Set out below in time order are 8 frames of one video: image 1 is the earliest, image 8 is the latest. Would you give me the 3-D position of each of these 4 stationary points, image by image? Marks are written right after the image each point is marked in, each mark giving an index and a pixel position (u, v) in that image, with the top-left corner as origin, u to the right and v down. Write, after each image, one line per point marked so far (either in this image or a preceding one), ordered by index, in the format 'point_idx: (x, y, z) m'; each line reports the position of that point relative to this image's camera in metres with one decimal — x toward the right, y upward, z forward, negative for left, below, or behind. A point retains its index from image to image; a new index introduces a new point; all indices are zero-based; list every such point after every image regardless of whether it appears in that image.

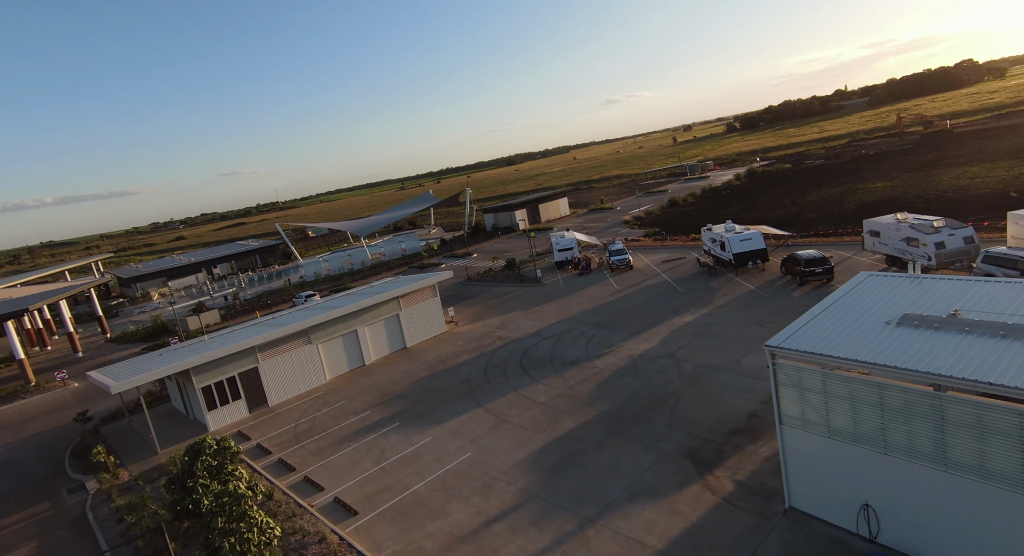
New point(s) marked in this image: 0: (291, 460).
0: (-6.9, -5.7, +17.4) m
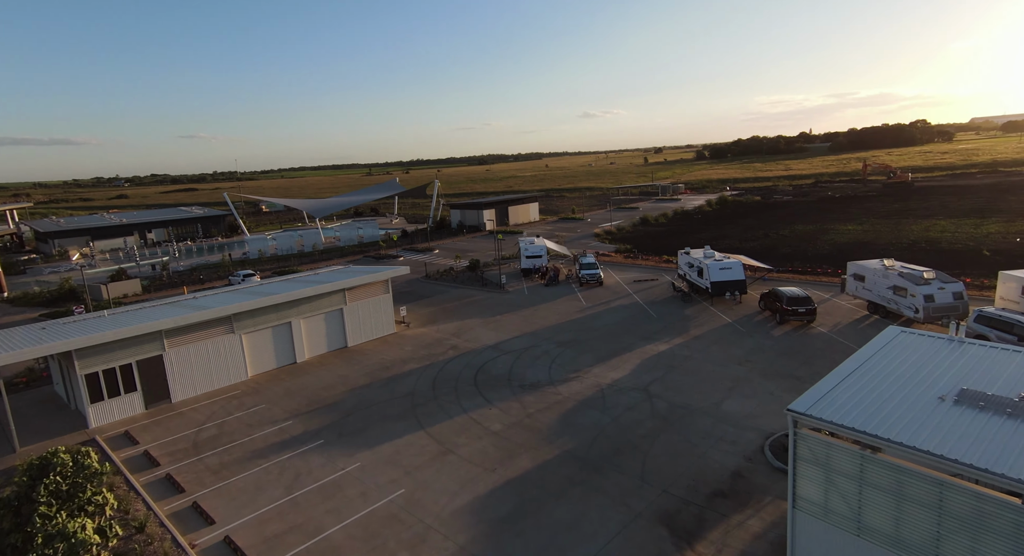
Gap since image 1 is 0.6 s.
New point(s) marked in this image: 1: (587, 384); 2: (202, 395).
0: (-8.4, -5.1, +14.2) m
1: (+2.6, -3.7, +19.6) m
2: (-10.8, -4.1, +19.4) m
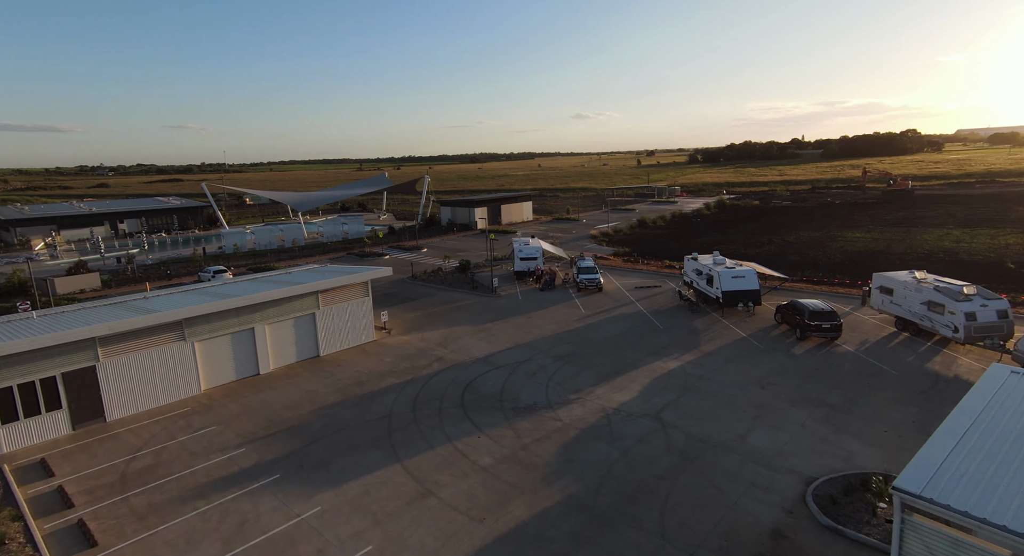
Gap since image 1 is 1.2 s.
0: (-8.6, -5.1, +11.5) m
1: (+2.4, -4.0, +17.1) m
2: (-11.0, -4.1, +16.7) m
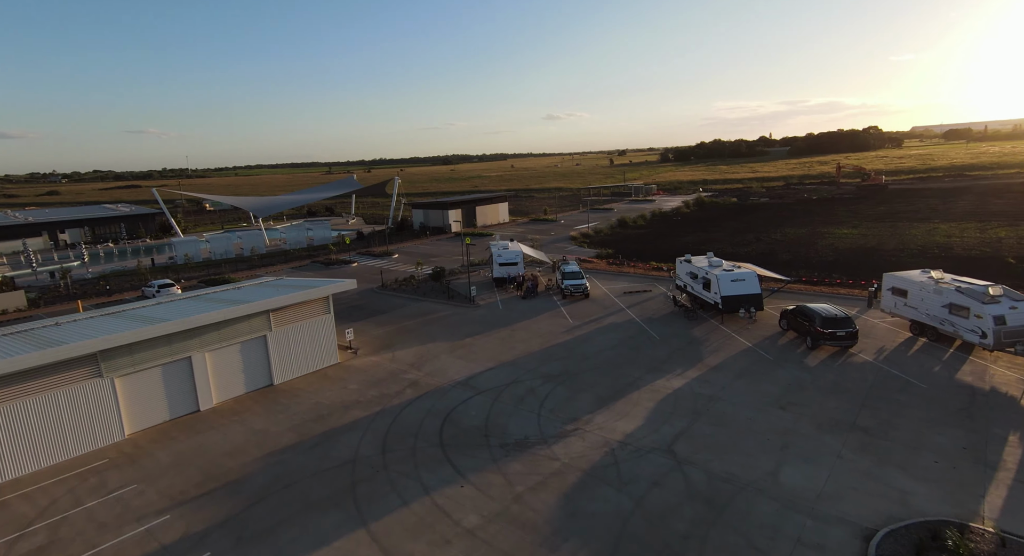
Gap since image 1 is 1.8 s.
0: (-8.6, -5.7, +8.6) m
1: (+2.1, -4.3, +14.7) m
2: (-11.3, -4.7, +13.6) m
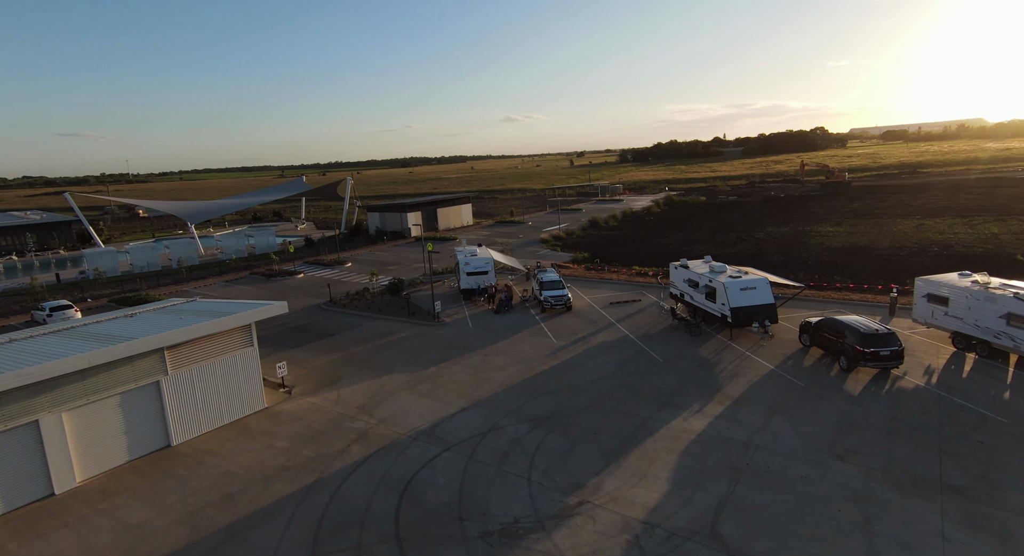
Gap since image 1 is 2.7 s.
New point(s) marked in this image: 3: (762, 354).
0: (-8.5, -6.3, +3.9) m
1: (+1.8, -4.7, +10.7) m
2: (-11.5, -5.4, +8.7) m
3: (+8.5, -2.6, +18.9) m
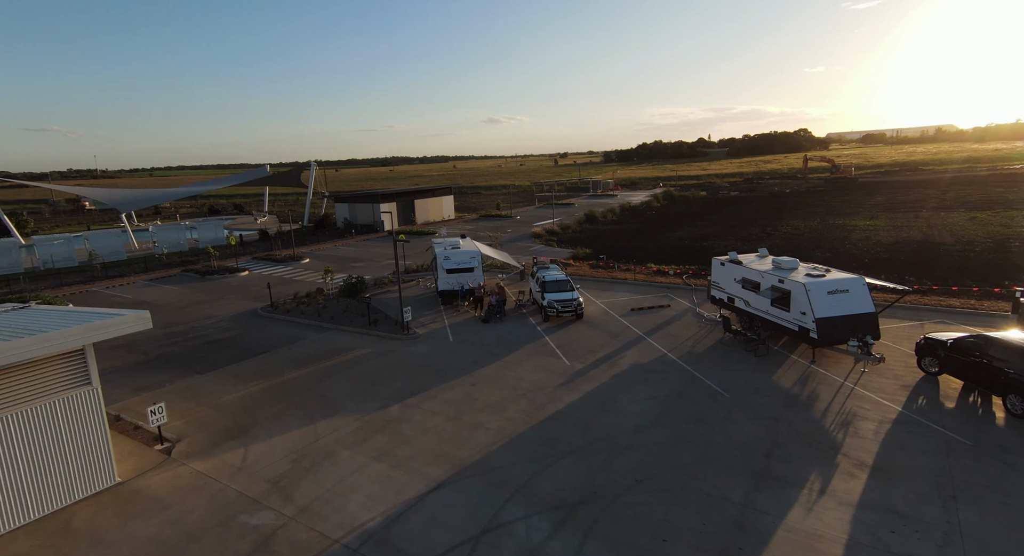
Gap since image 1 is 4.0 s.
0: (-8.0, -6.1, -2.5) m
1: (+2.1, -4.6, +4.6) m
2: (-11.2, -5.2, +2.2) m
3: (+8.5, -2.5, +13.1) m
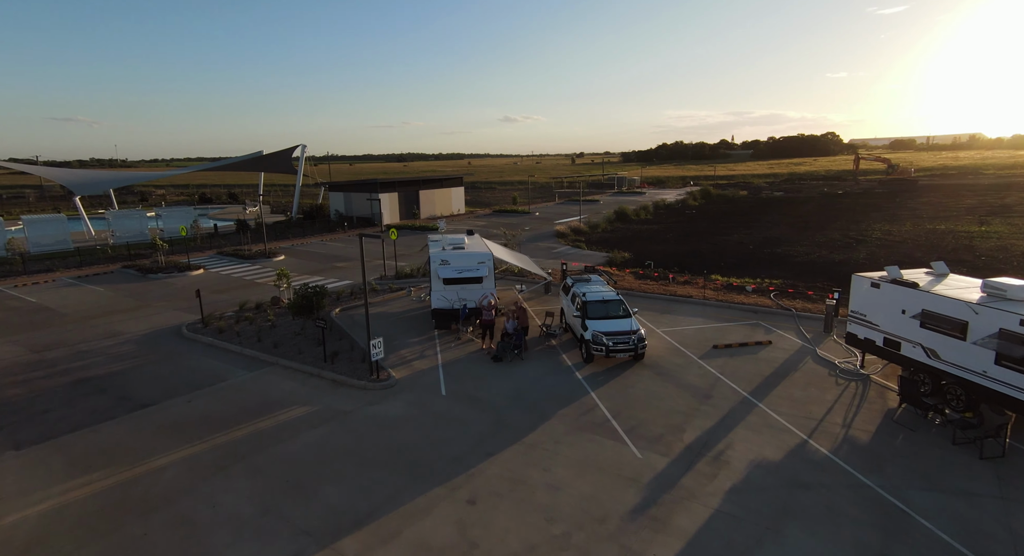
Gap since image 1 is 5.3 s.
0: (-8.0, -6.4, -9.1) m
1: (+2.2, -5.1, -2.2) m
2: (-11.1, -5.4, -4.3) m
3: (+8.9, -3.2, +6.1) m
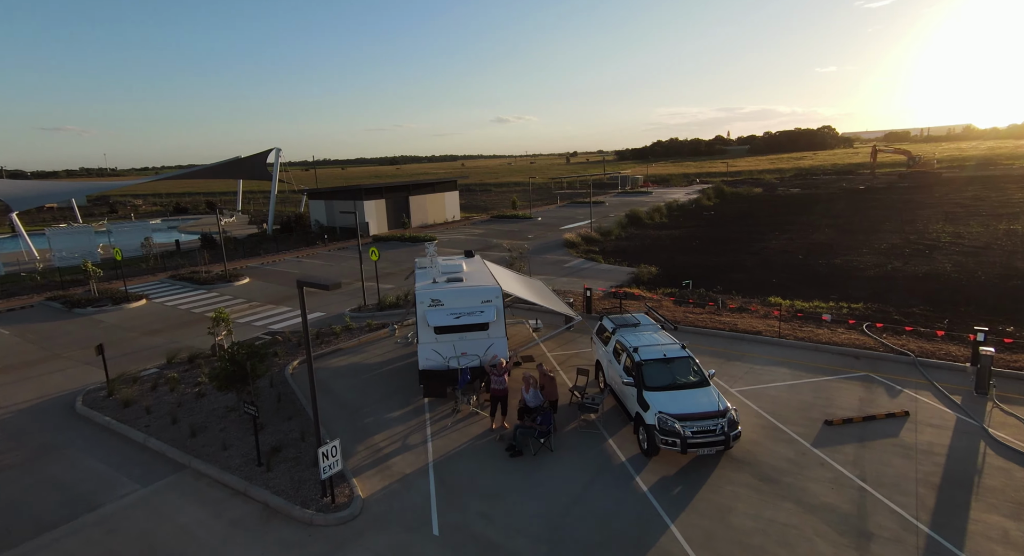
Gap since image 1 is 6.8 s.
0: (-7.3, -7.4, -13.6) m
1: (+2.8, -6.0, -6.6) m
2: (-10.4, -6.5, -8.8) m
3: (+9.4, -3.9, +1.7) m
